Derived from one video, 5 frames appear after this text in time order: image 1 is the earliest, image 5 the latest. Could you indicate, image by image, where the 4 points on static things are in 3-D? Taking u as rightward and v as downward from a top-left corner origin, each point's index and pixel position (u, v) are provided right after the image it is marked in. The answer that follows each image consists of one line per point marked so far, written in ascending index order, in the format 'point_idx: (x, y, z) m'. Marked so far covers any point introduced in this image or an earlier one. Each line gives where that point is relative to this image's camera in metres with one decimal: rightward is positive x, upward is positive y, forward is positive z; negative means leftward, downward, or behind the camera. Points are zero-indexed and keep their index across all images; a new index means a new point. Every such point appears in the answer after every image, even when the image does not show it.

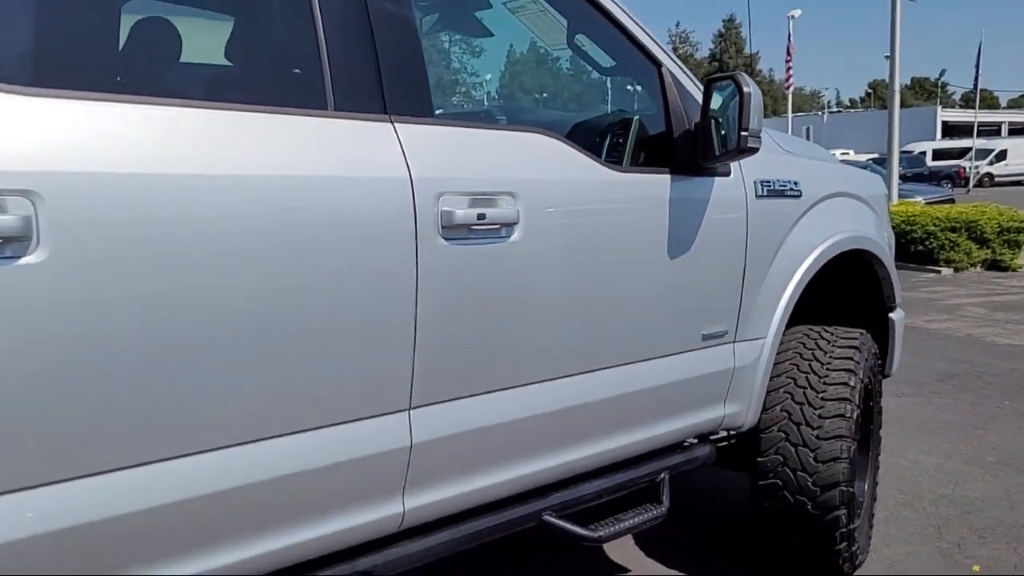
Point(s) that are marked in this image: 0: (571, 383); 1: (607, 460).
0: (+0.2, -0.3, +2.4) m
1: (+0.3, -0.5, +2.6) m
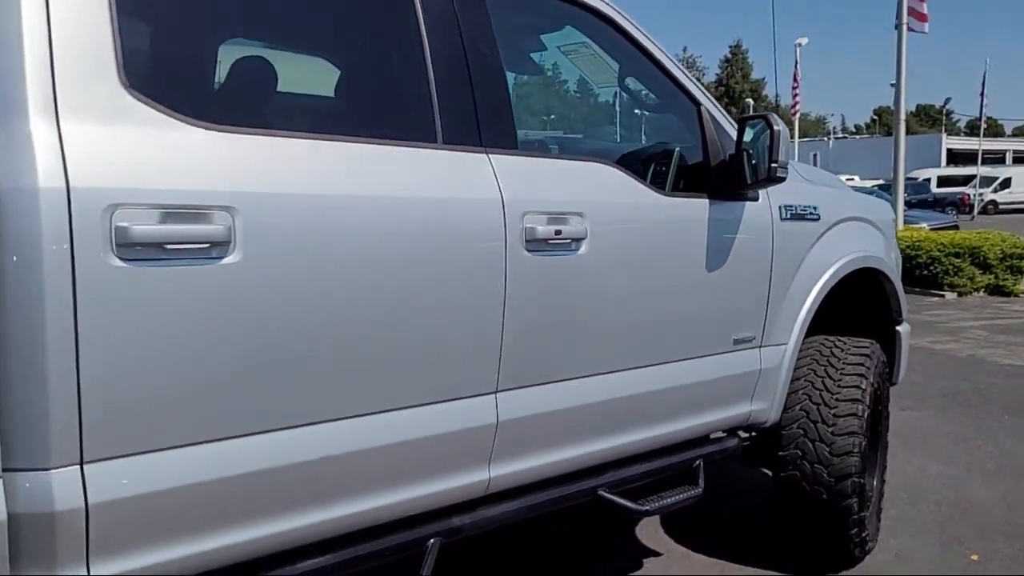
0: (+0.4, -0.3, +2.8) m
1: (+0.5, -0.5, +3.0) m
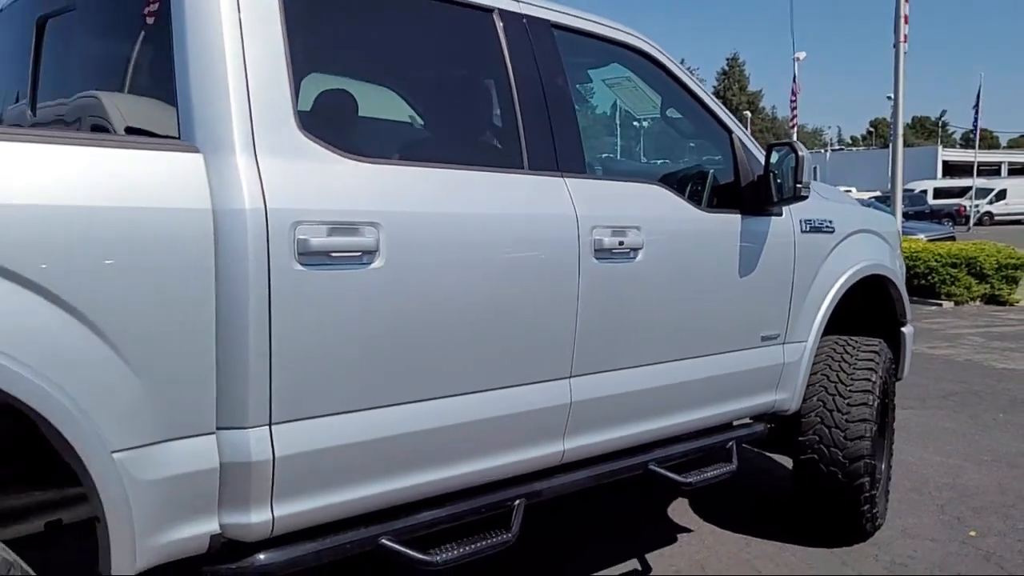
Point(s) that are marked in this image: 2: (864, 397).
0: (+0.6, -0.3, +3.3) m
1: (+0.7, -0.5, +3.5) m
2: (+1.6, -0.5, +4.1) m
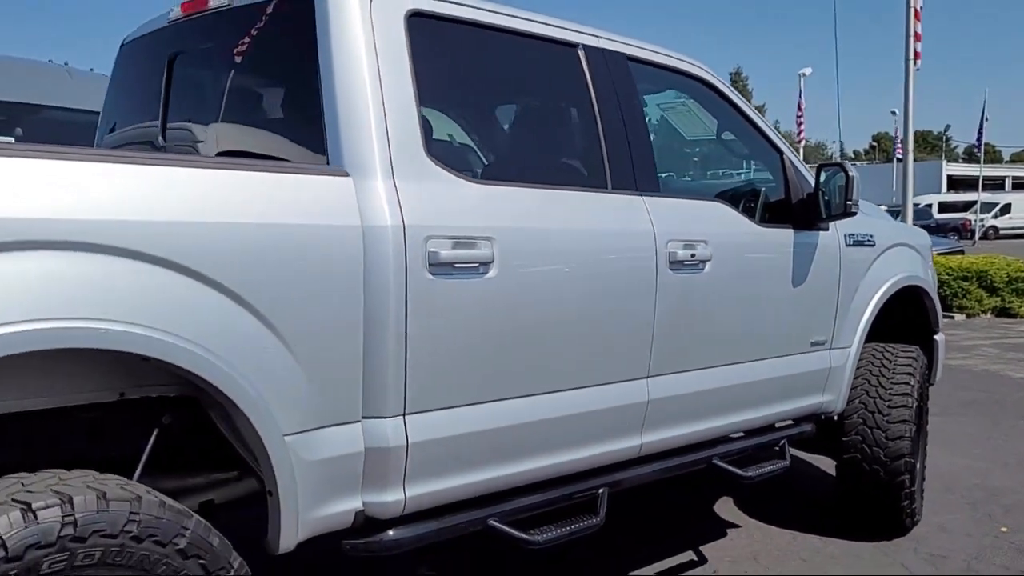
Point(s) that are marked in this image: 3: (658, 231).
0: (+0.9, -0.3, +3.6) m
1: (+1.0, -0.6, +3.7) m
2: (+1.9, -0.5, +4.3) m
3: (+0.5, +0.2, +3.2) m
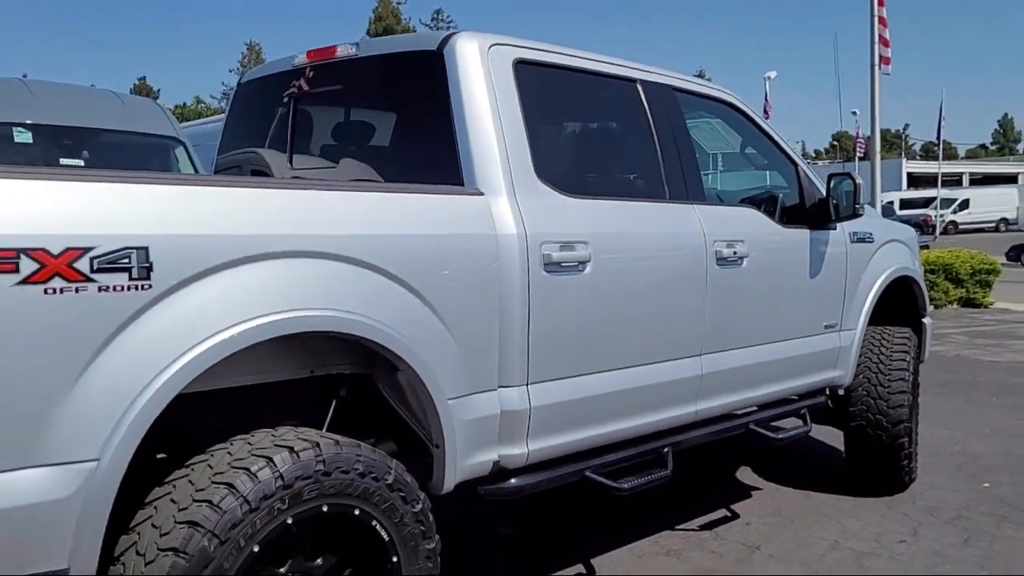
0: (+1.2, -0.3, +4.2) m
1: (+1.3, -0.5, +4.4) m
2: (+2.2, -0.5, +5.0) m
3: (+0.8, +0.2, +3.9) m
